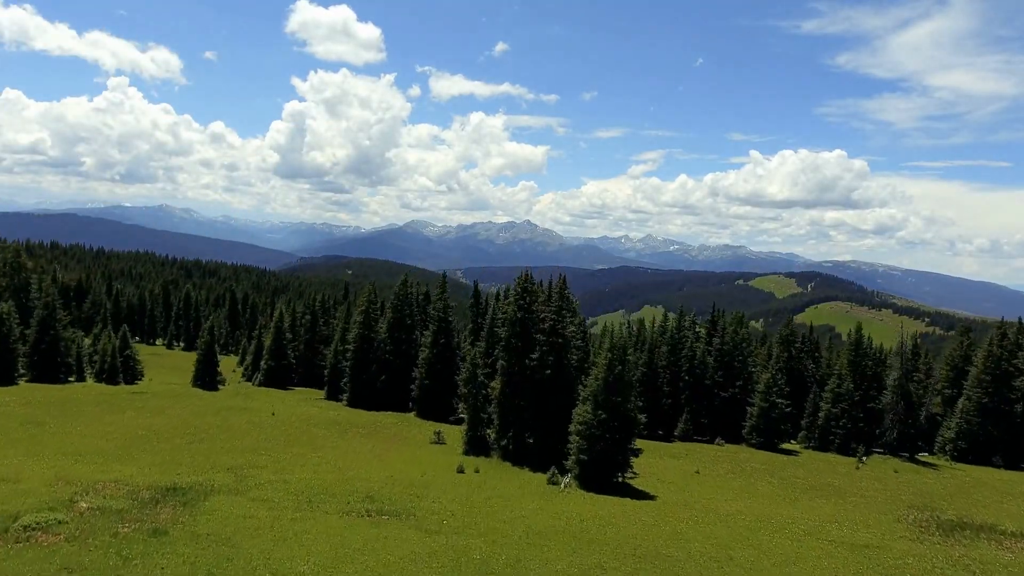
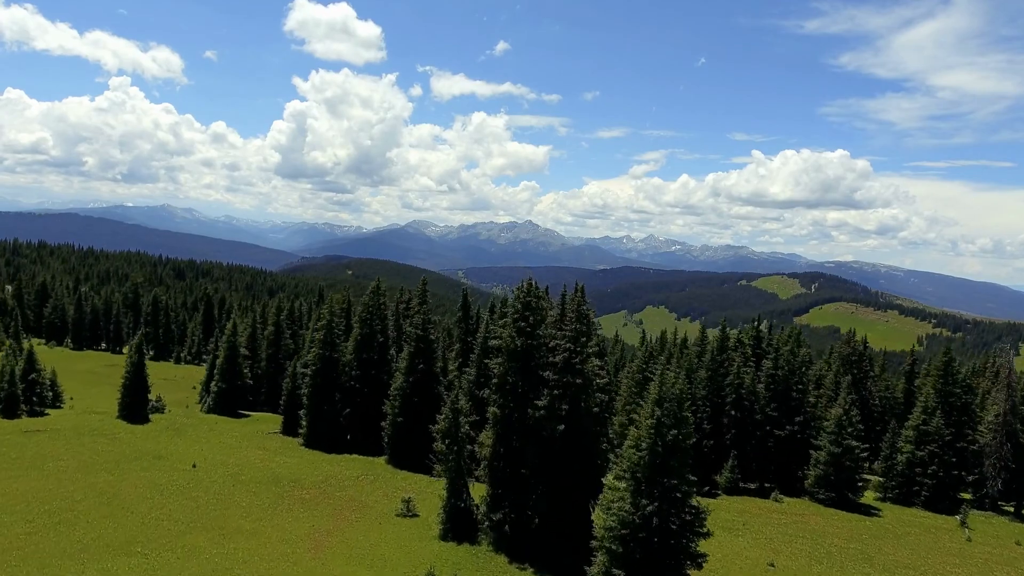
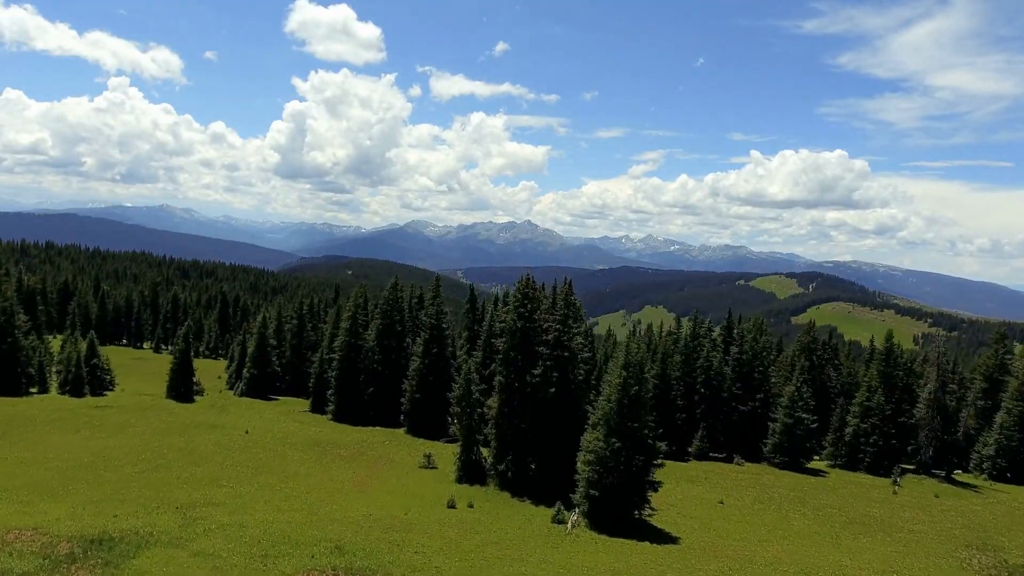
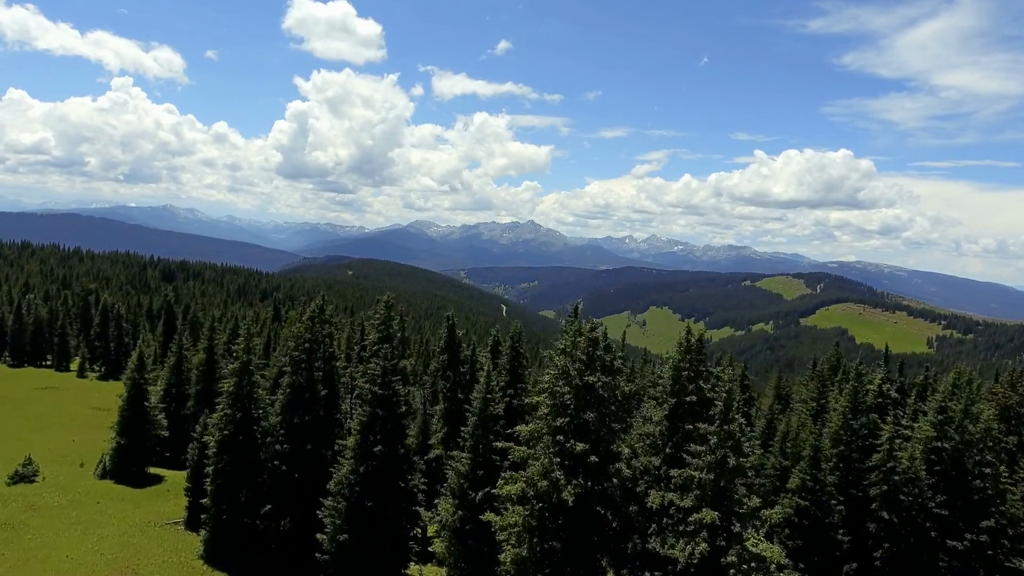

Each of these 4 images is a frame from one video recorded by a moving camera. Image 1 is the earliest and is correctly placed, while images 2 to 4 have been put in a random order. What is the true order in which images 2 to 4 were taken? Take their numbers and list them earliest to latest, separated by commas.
3, 2, 4
